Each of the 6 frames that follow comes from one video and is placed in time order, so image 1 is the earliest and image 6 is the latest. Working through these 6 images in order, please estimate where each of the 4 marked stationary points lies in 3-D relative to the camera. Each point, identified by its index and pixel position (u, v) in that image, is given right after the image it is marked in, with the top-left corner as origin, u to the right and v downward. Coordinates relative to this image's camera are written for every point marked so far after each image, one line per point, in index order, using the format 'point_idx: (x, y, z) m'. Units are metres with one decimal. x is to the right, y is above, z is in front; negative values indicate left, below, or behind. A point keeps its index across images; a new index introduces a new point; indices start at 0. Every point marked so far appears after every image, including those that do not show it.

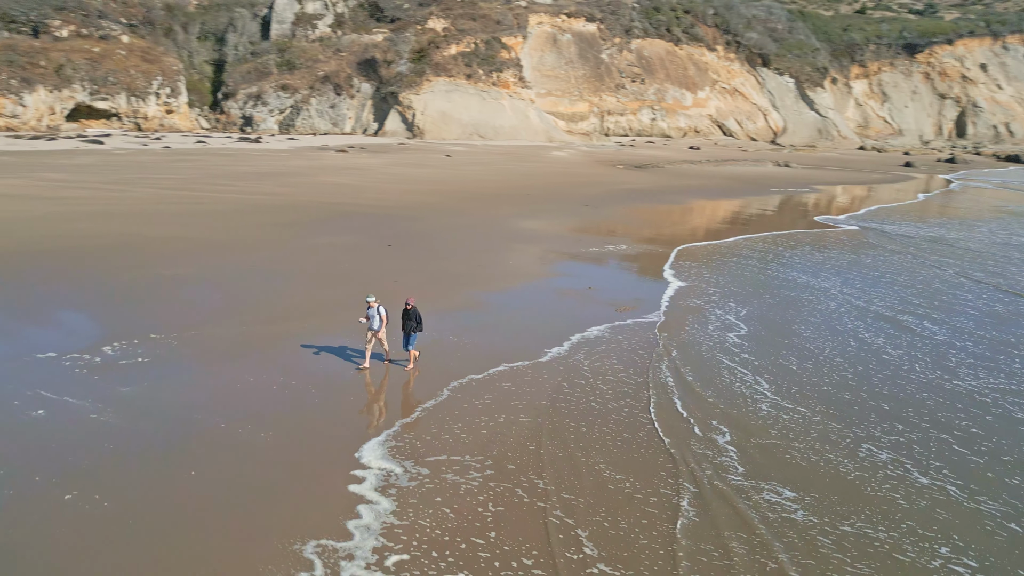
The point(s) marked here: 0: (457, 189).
0: (-1.3, +2.2, +16.6) m
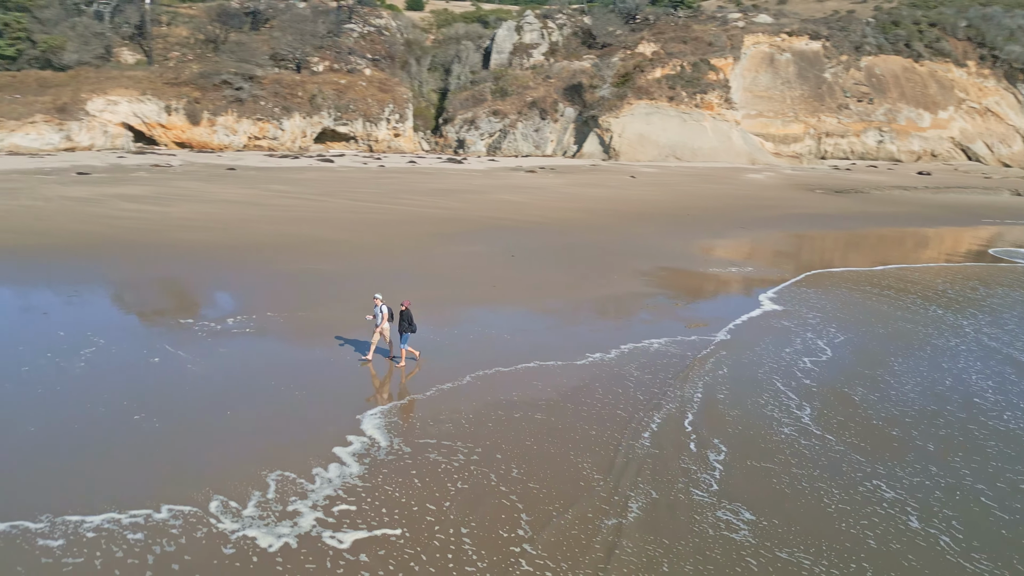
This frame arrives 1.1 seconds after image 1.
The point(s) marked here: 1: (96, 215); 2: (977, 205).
0: (+2.5, +1.8, +16.8) m
1: (-8.0, +1.4, +14.2) m
2: (+12.2, +2.2, +19.4) m
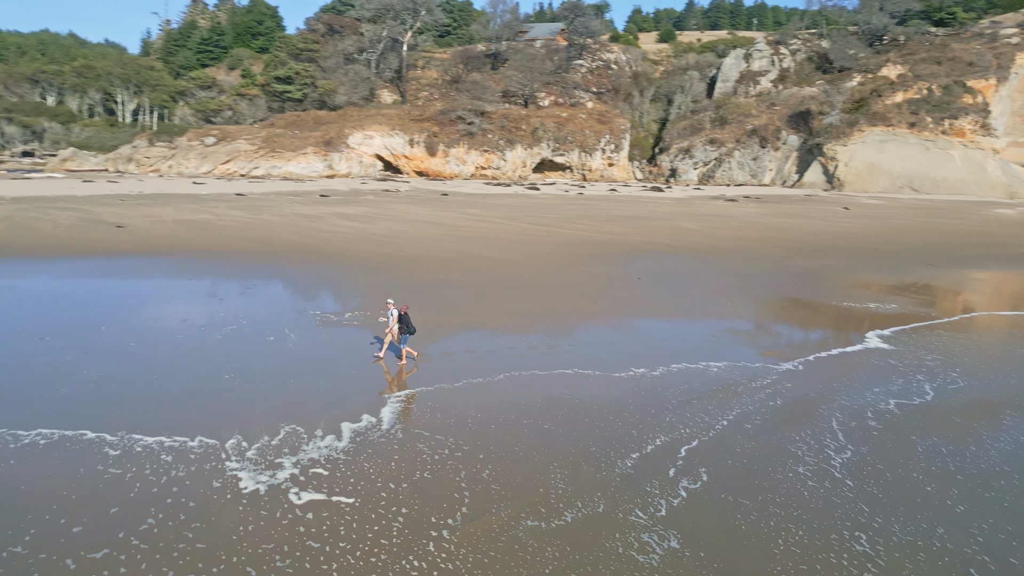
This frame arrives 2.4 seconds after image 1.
0: (+6.2, +1.0, +15.6) m
1: (-4.5, +1.4, +16.6) m
2: (+16.2, +0.7, +14.8) m
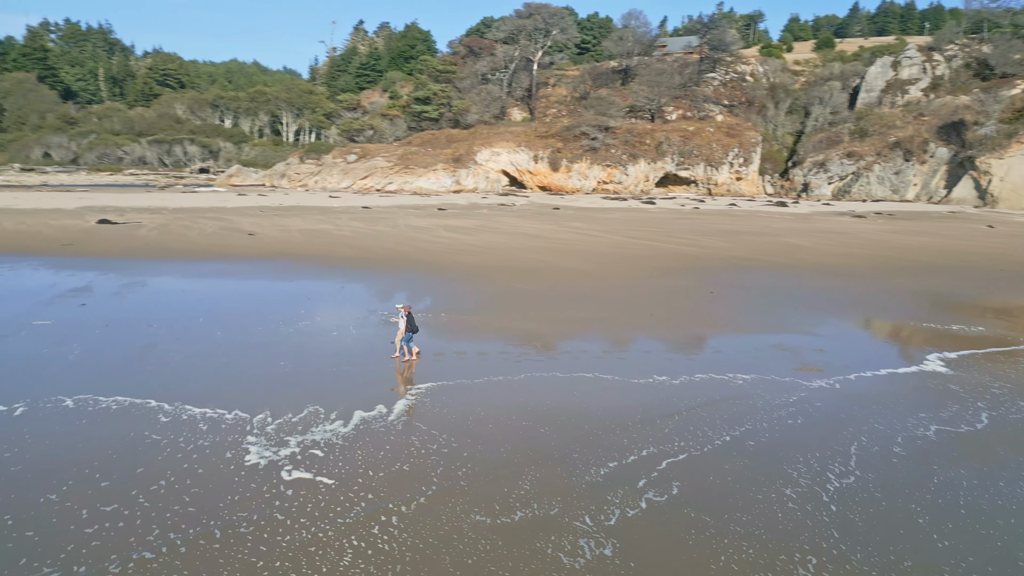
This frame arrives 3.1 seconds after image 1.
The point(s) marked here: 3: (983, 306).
0: (+8.1, +0.6, +14.3) m
1: (-2.3, +1.2, +17.5) m
2: (+17.7, 0.0, +11.5) m
3: (+6.7, -0.3, +10.4) m
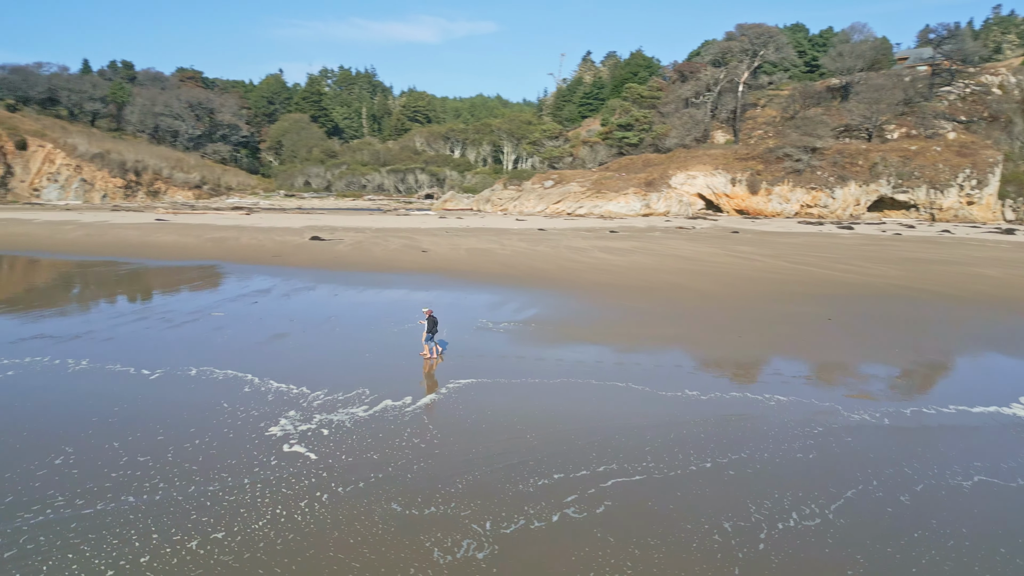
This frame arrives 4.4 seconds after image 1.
0: (+10.2, -0.1, +11.5) m
1: (+1.4, +0.8, +17.7) m
2: (+18.5, -1.0, +5.9) m
3: (+7.7, -0.8, +8.2) m
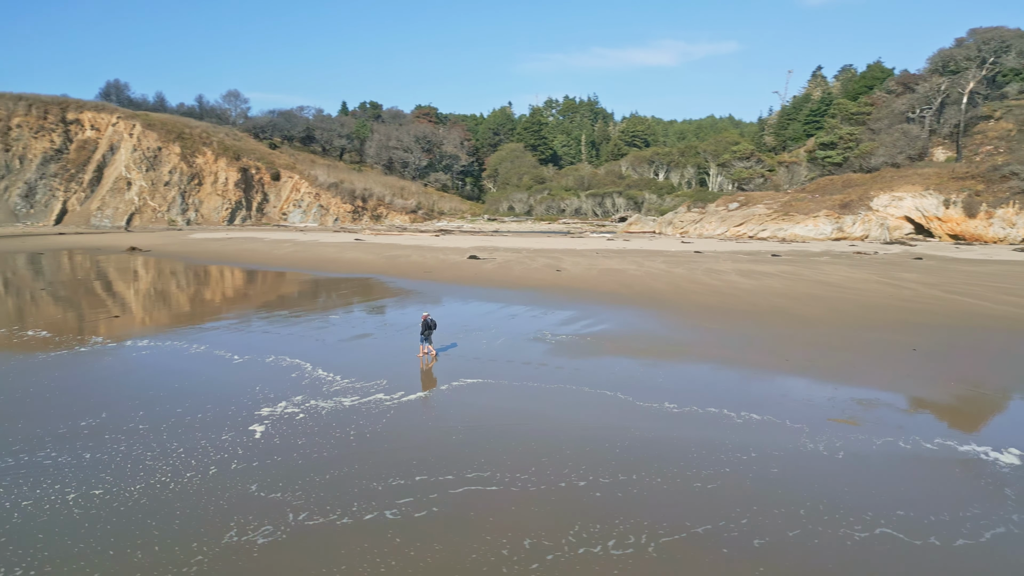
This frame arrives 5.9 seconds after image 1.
0: (+10.8, -0.7, +8.2) m
1: (+4.3, +0.2, +16.8) m
2: (+17.0, -1.6, +0.3) m
3: (+7.4, -1.1, +5.8) m
